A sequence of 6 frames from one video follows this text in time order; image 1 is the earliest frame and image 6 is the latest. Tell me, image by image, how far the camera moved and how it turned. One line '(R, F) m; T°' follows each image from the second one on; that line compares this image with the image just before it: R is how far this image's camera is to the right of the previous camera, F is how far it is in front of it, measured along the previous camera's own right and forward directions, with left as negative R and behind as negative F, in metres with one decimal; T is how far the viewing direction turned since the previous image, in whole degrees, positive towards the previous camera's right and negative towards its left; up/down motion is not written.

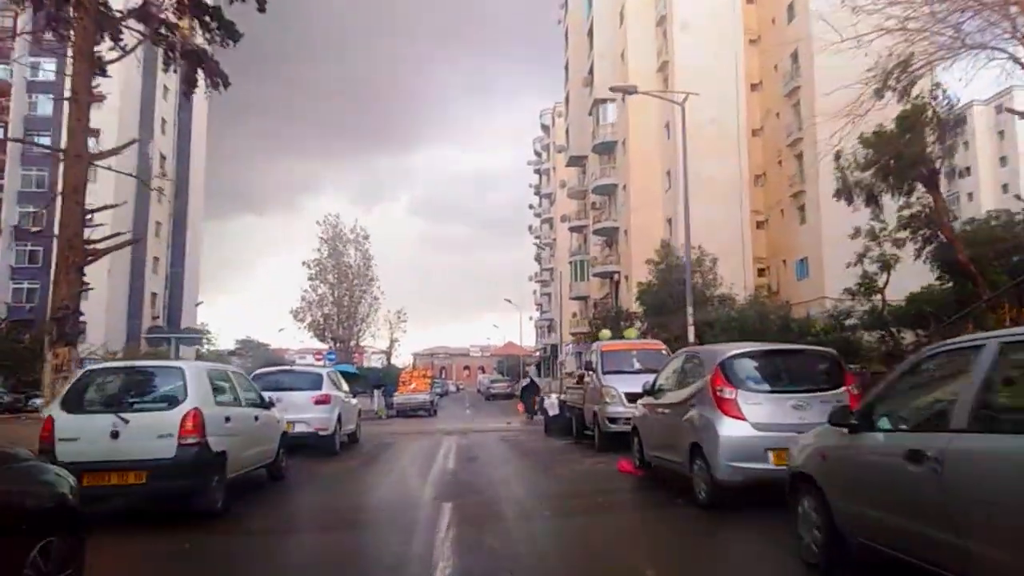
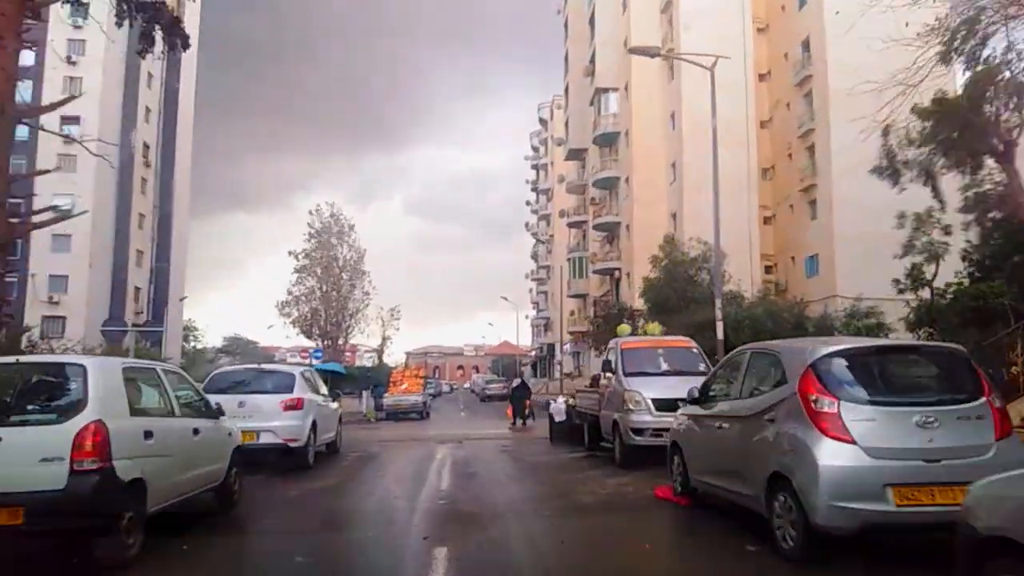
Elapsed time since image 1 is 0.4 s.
(-0.2, +2.0) m; 0°
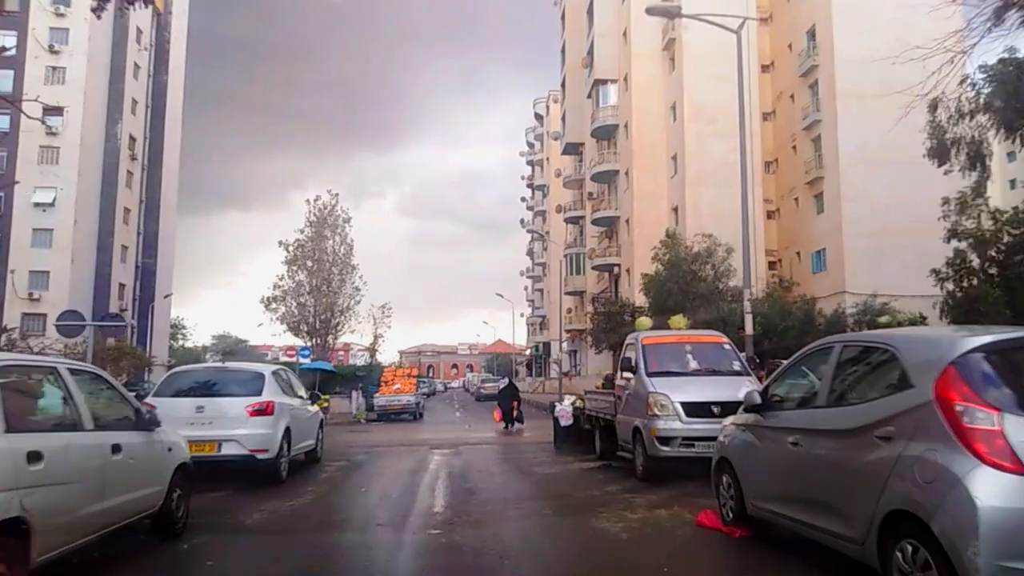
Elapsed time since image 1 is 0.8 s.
(-0.1, +1.6) m; 0°
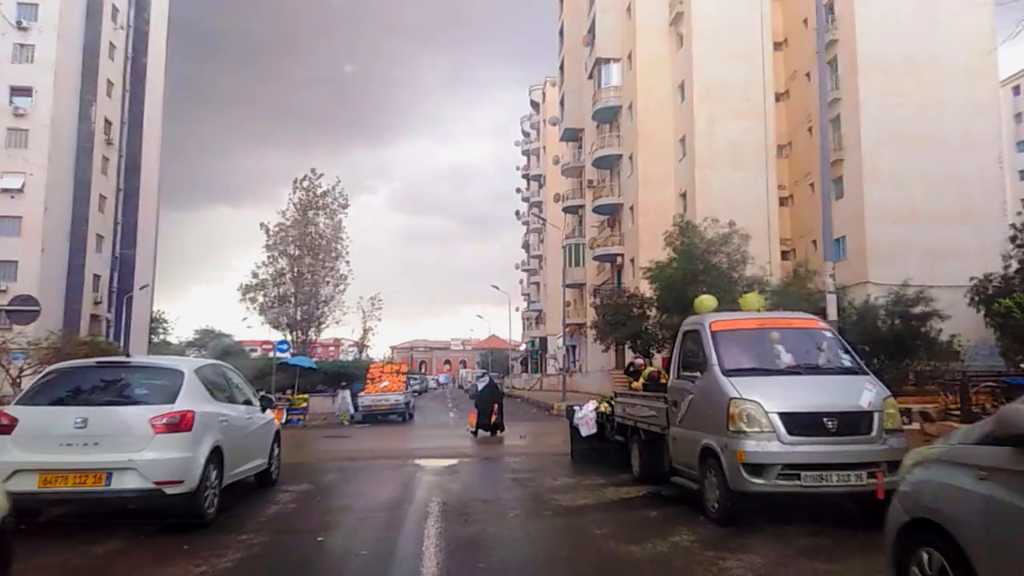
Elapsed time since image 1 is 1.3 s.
(-0.3, +2.9) m; +1°
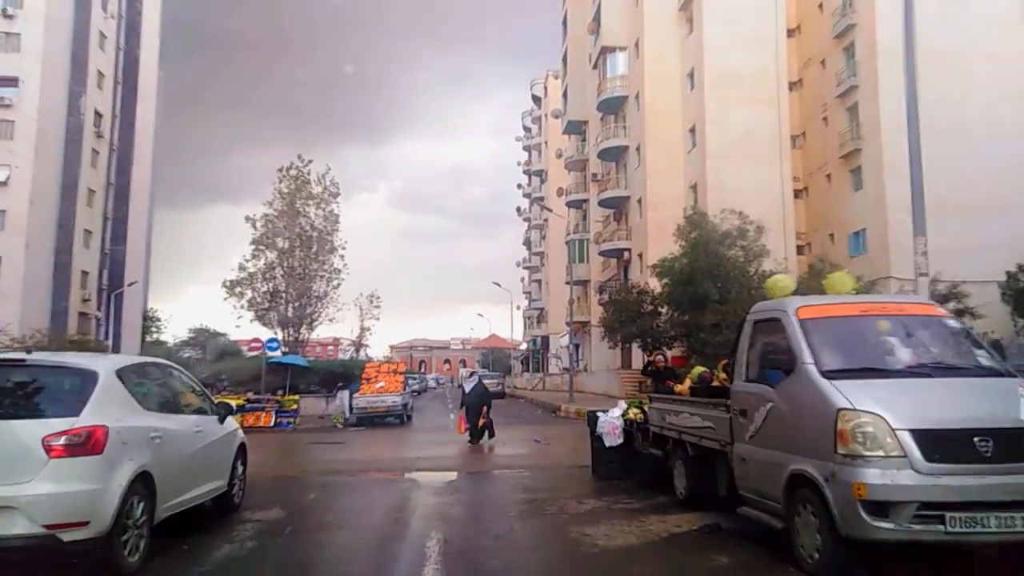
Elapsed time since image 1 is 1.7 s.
(-0.2, +1.8) m; 0°
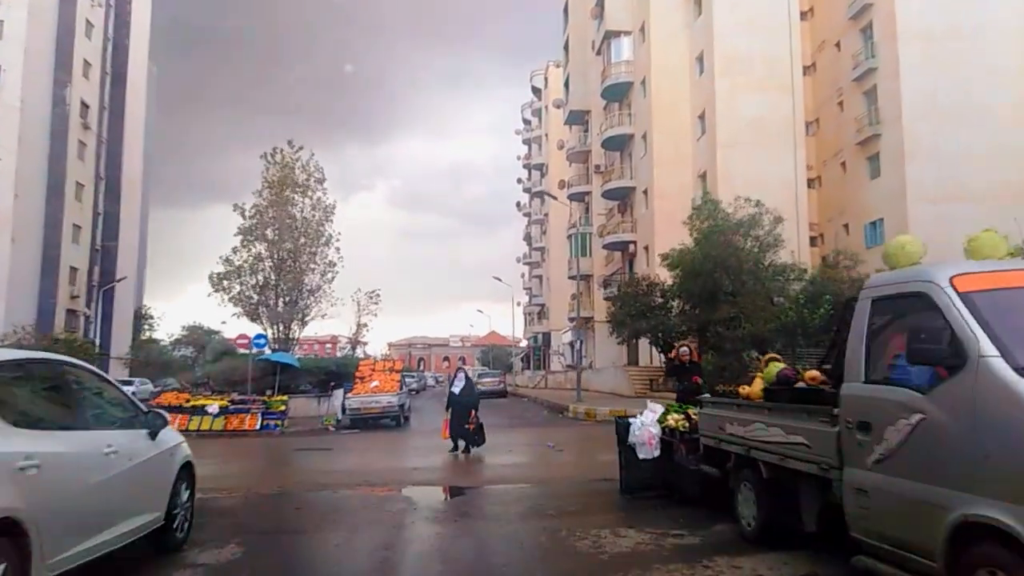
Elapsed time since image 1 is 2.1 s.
(-0.2, +1.8) m; 0°
